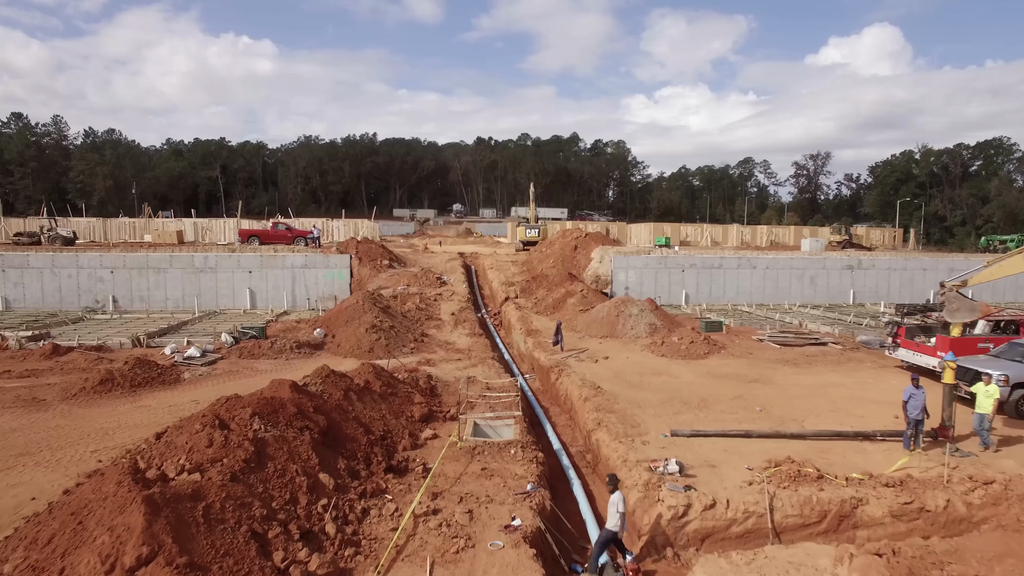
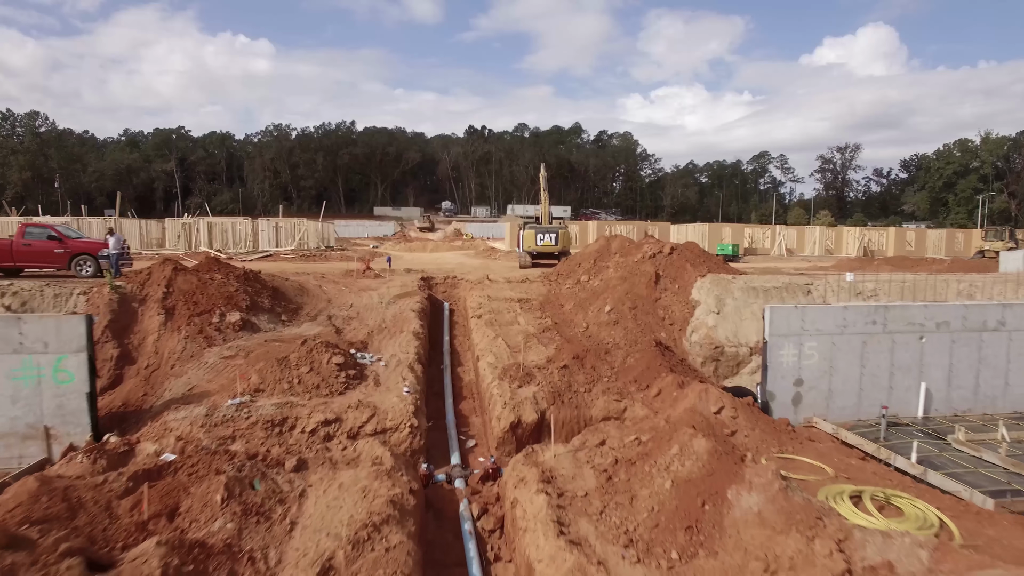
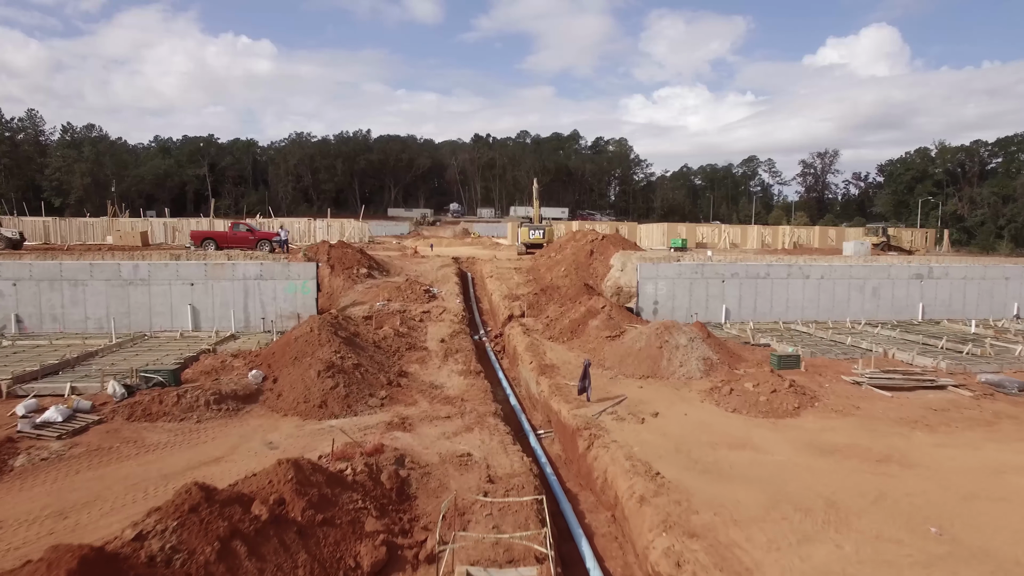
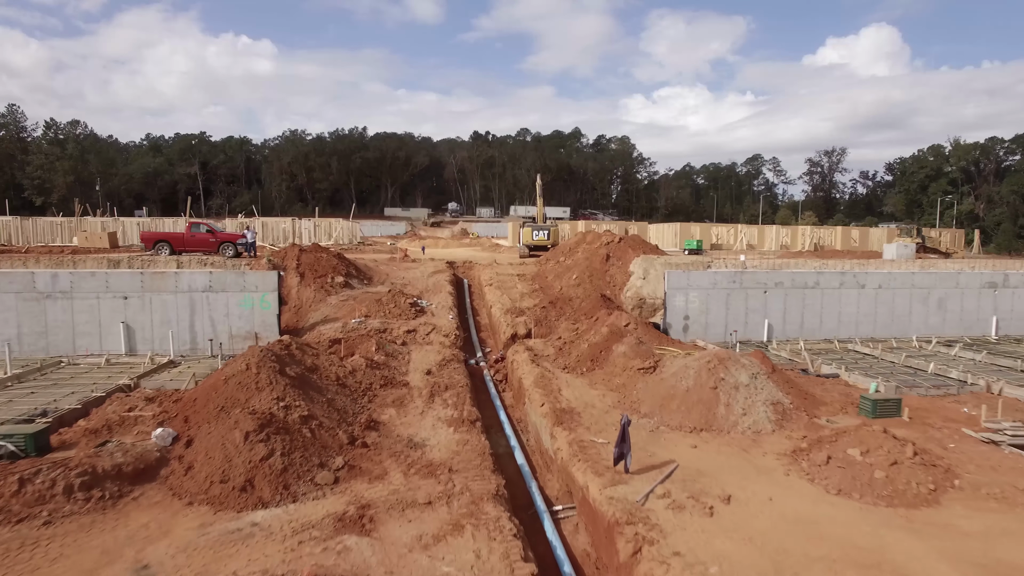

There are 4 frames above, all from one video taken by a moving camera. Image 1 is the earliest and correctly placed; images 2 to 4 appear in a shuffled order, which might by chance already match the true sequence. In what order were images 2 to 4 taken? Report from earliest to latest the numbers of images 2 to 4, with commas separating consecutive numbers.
3, 4, 2
